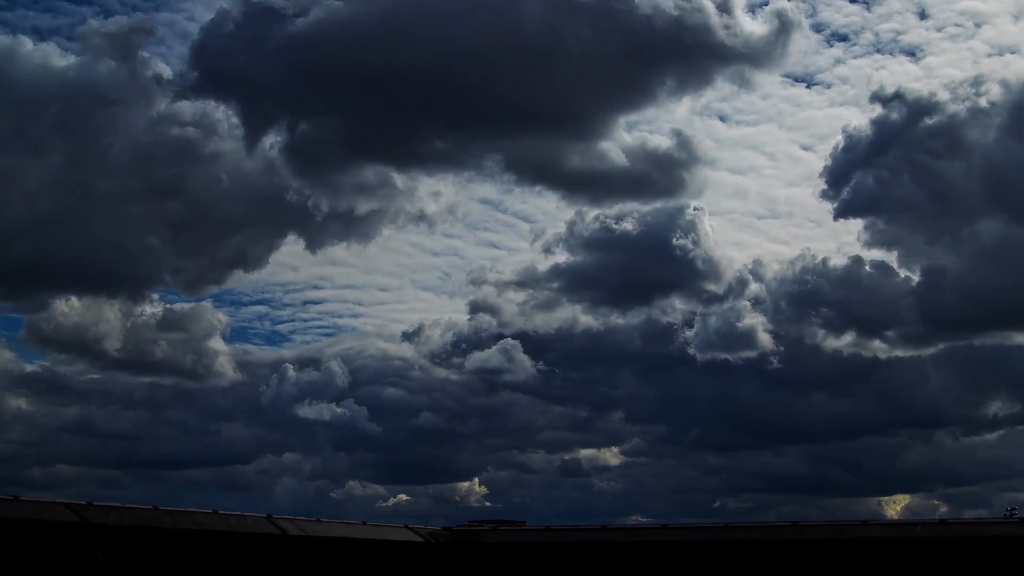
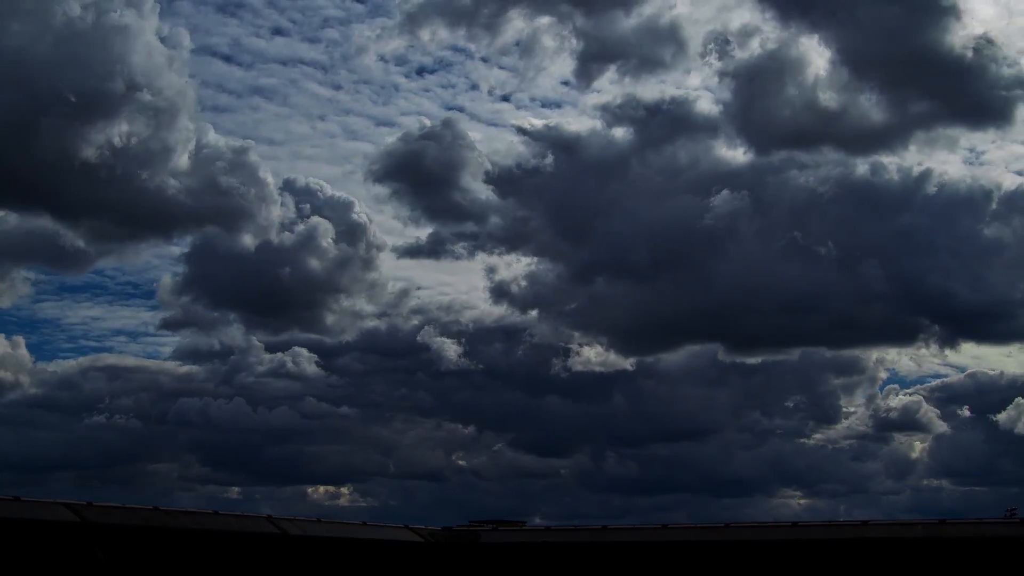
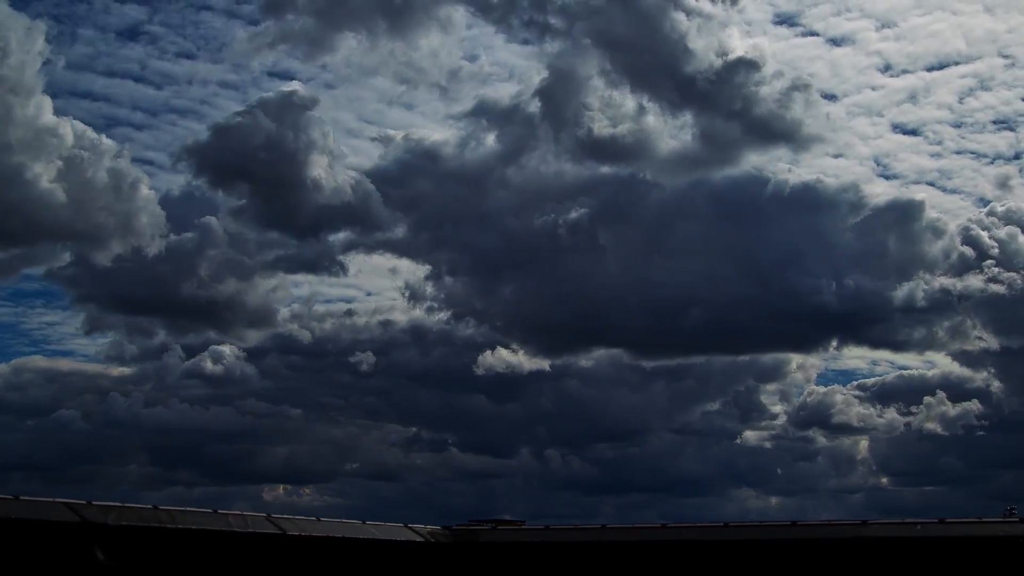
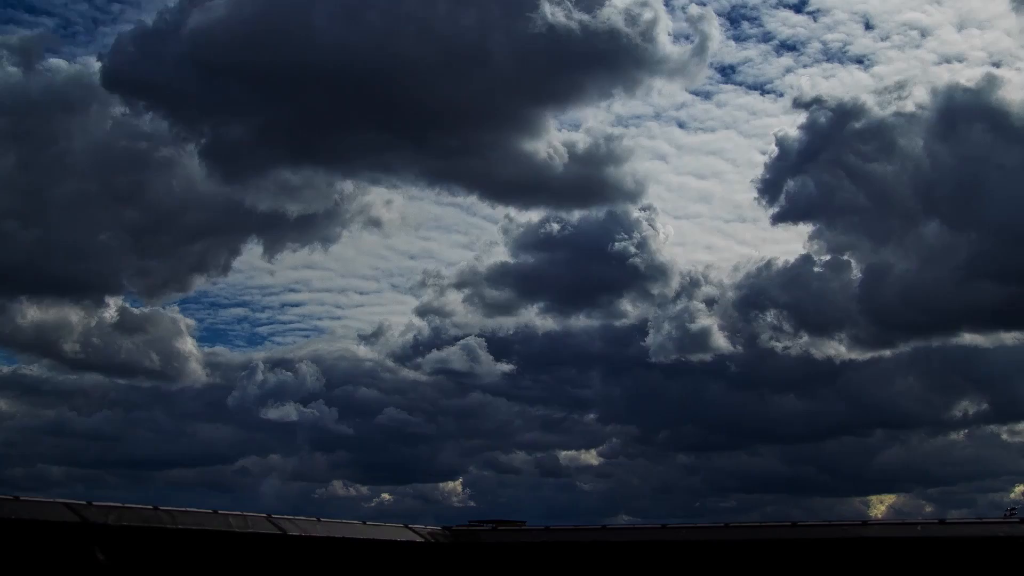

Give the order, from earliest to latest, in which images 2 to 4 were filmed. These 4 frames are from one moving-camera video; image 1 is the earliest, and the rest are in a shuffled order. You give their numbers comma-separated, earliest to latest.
4, 2, 3
